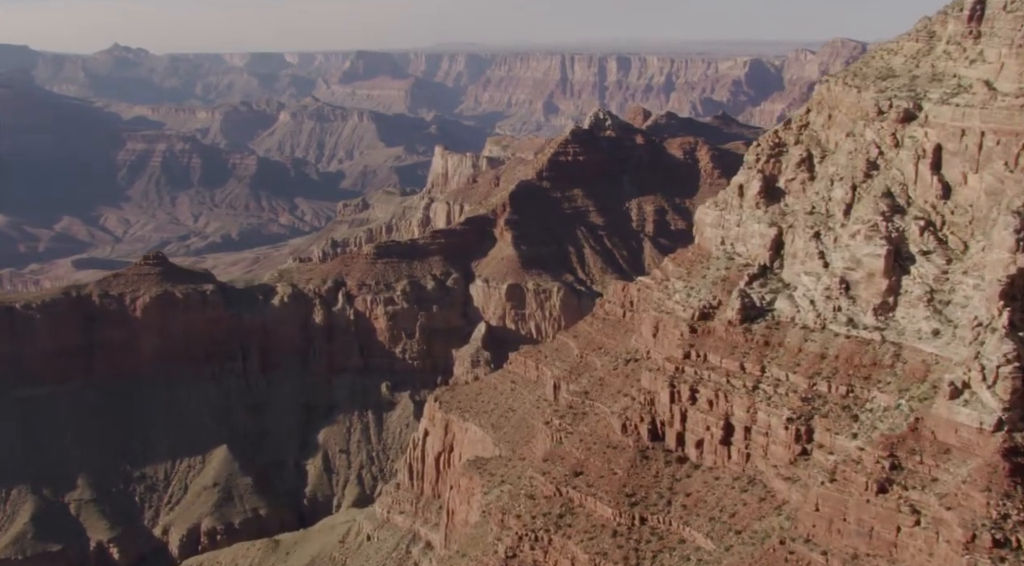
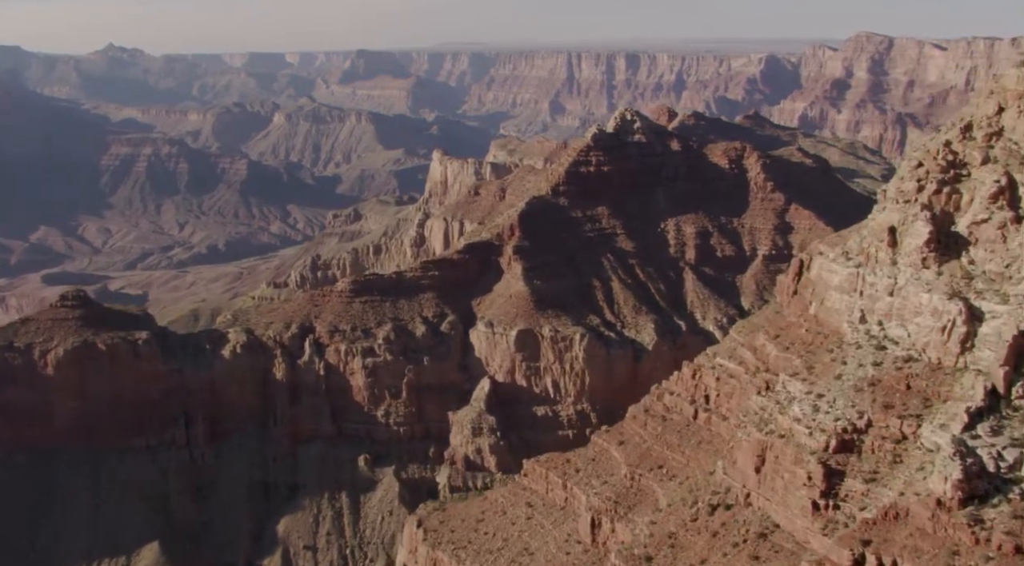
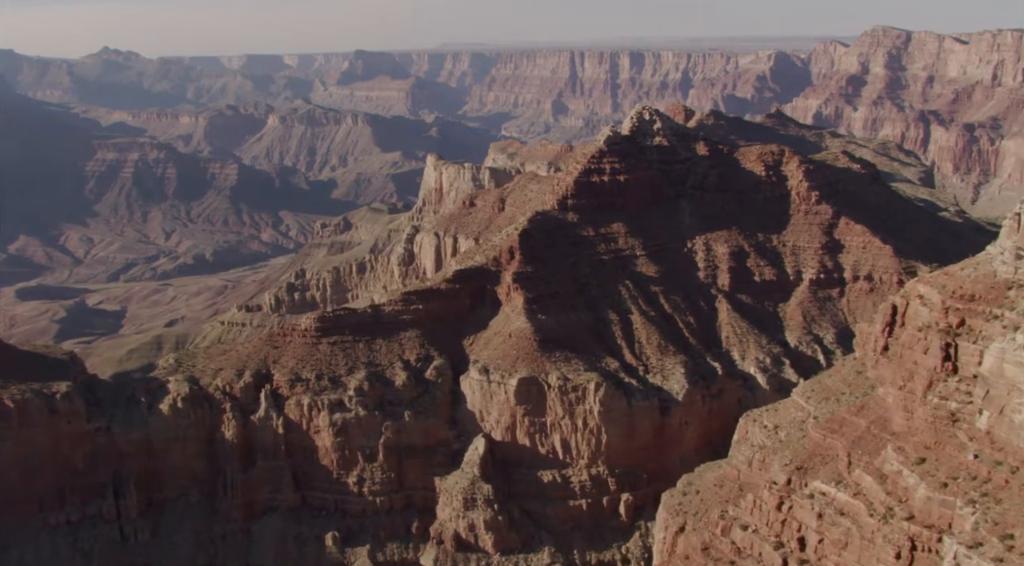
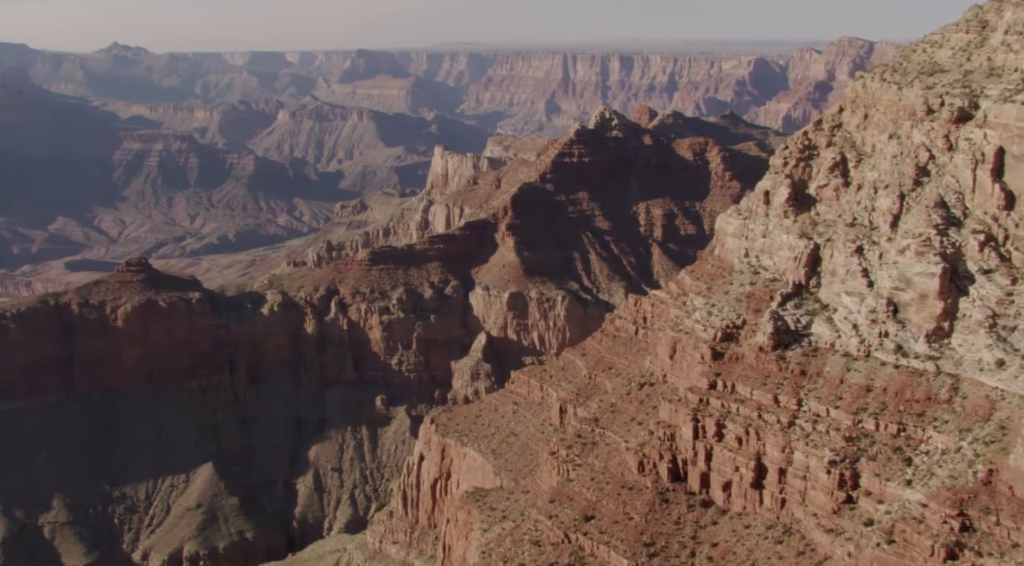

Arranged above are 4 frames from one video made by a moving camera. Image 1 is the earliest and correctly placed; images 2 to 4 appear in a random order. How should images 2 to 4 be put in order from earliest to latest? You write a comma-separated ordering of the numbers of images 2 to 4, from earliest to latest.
4, 2, 3
